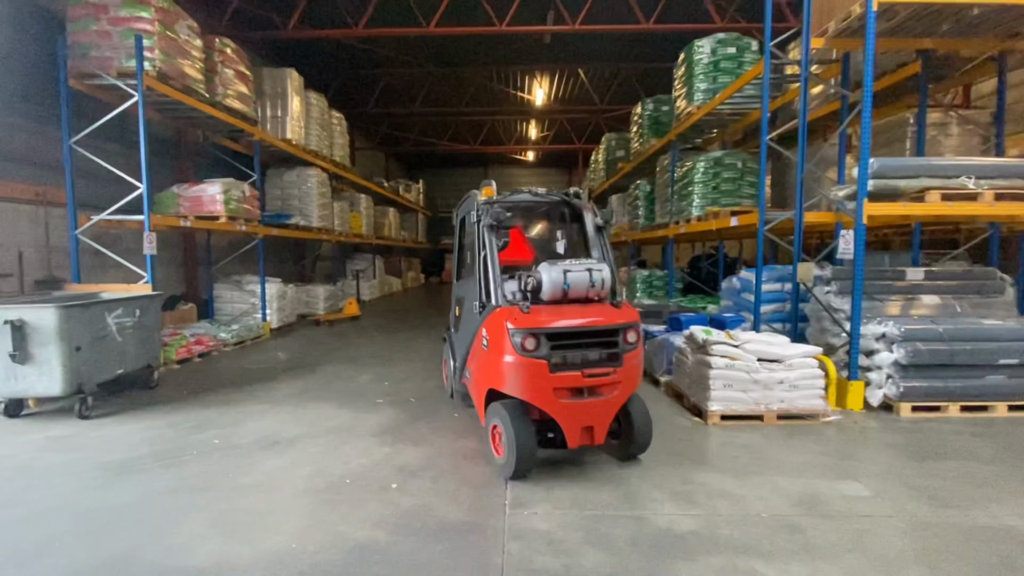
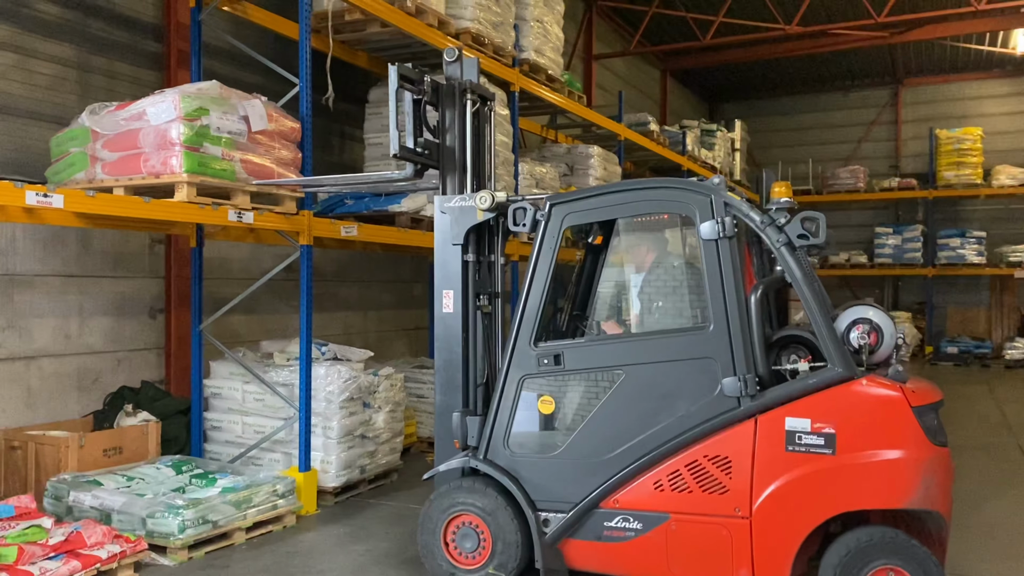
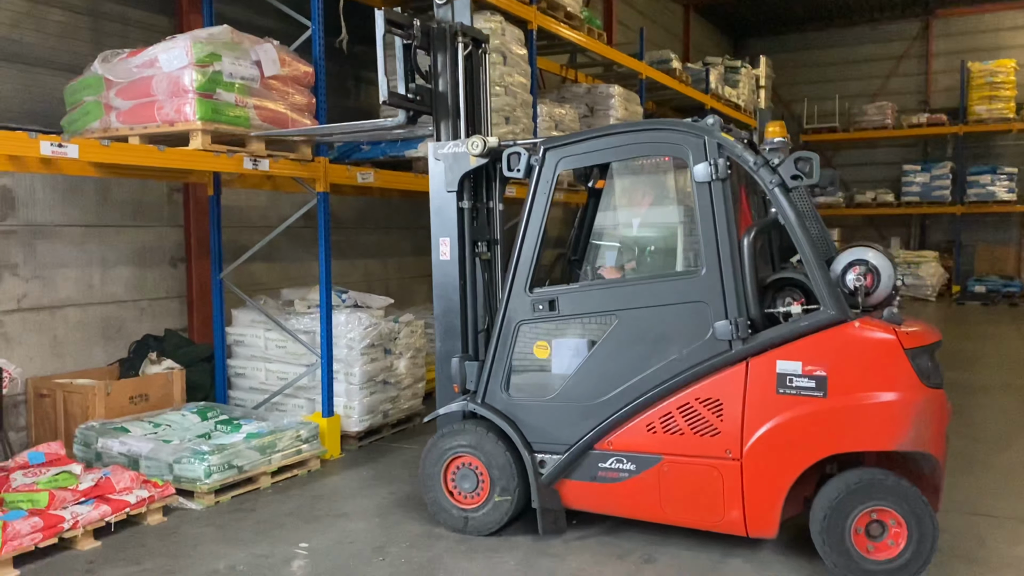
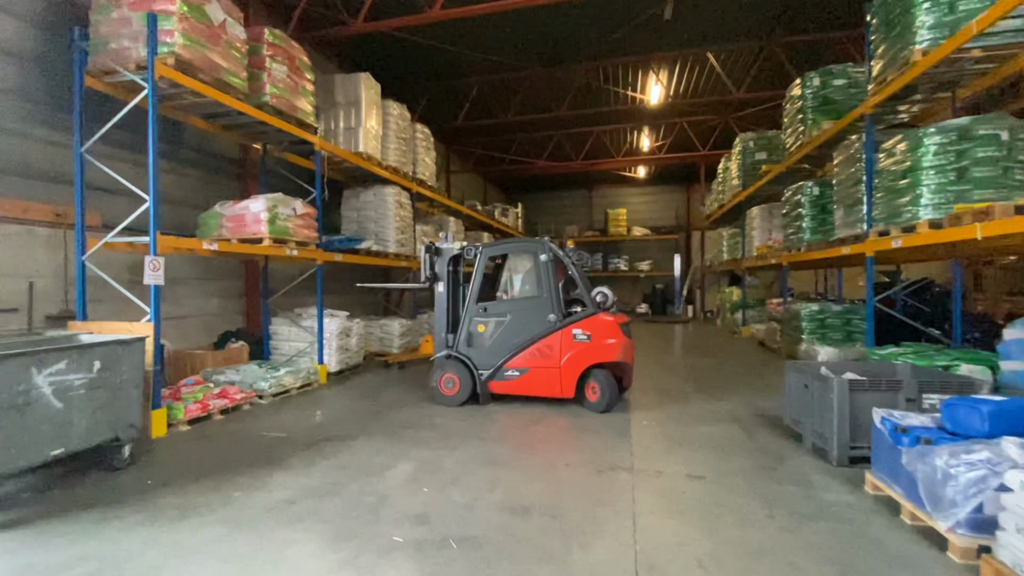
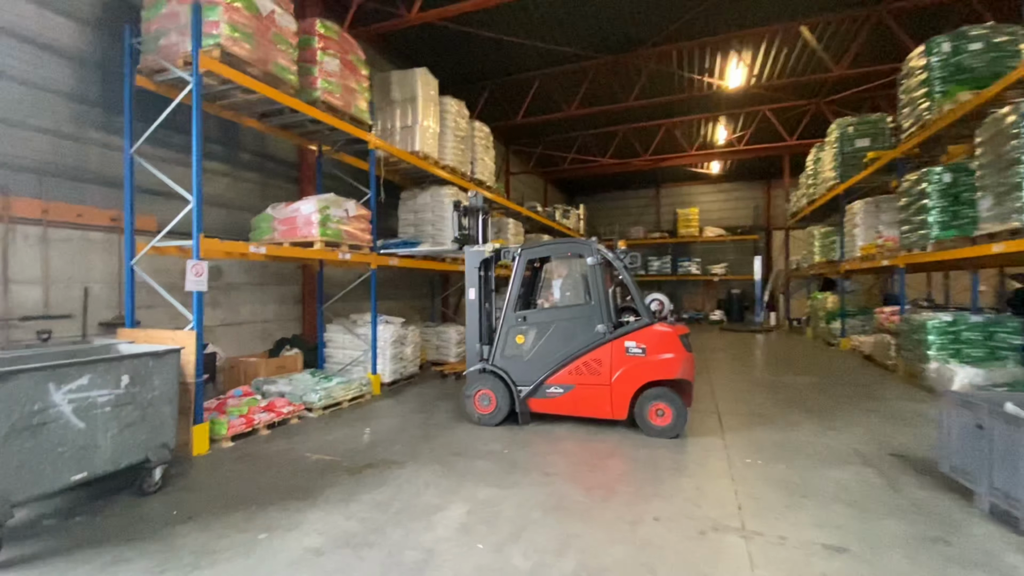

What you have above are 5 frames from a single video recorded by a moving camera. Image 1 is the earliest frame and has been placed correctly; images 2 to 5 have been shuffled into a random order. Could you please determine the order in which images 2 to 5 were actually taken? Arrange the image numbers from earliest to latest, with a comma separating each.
4, 5, 2, 3
